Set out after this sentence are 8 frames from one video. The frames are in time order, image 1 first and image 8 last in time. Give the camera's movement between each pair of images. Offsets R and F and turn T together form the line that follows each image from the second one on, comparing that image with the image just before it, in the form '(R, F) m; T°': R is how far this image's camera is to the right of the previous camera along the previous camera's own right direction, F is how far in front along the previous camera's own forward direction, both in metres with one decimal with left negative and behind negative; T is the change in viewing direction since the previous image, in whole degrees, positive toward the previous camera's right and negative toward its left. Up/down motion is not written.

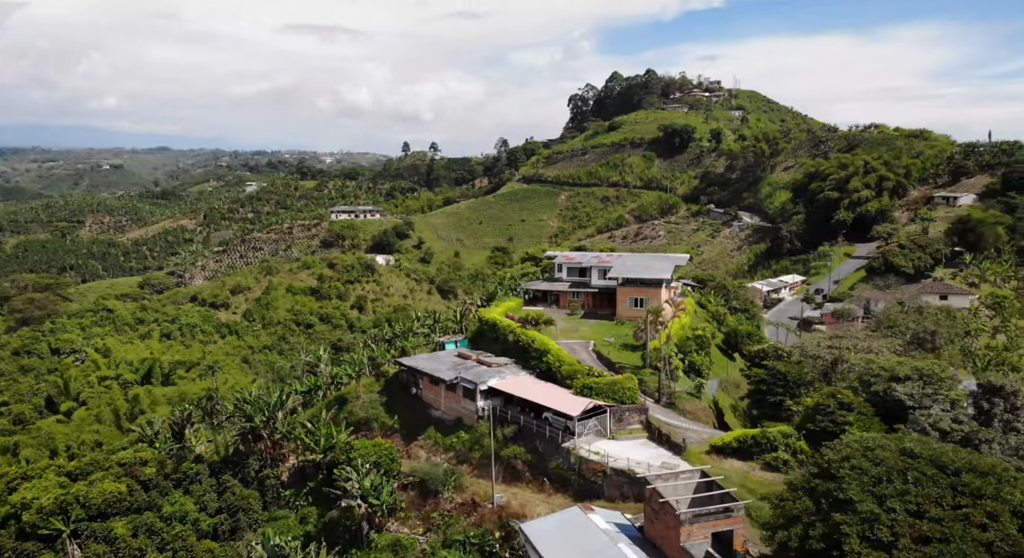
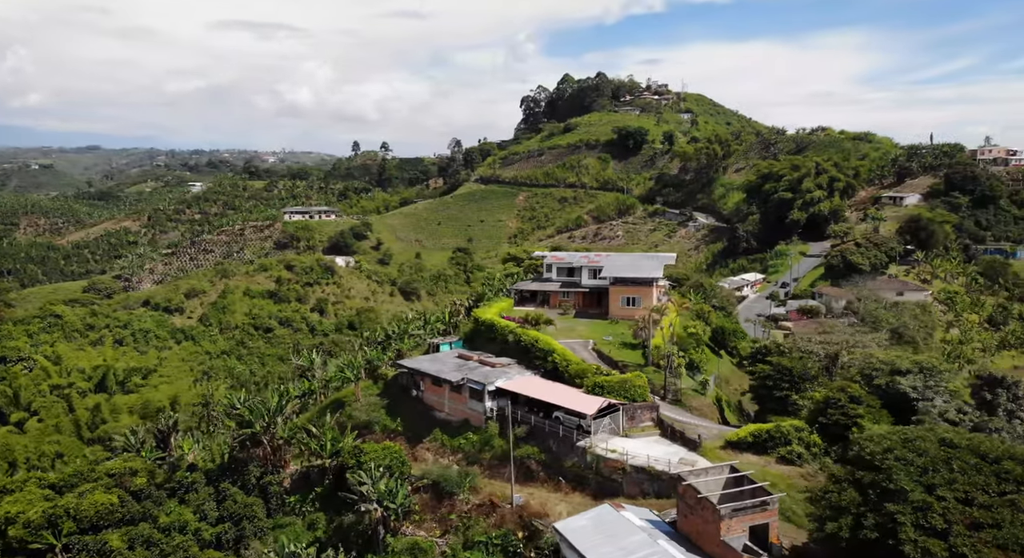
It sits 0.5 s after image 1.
(-2.1, +0.1) m; +4°
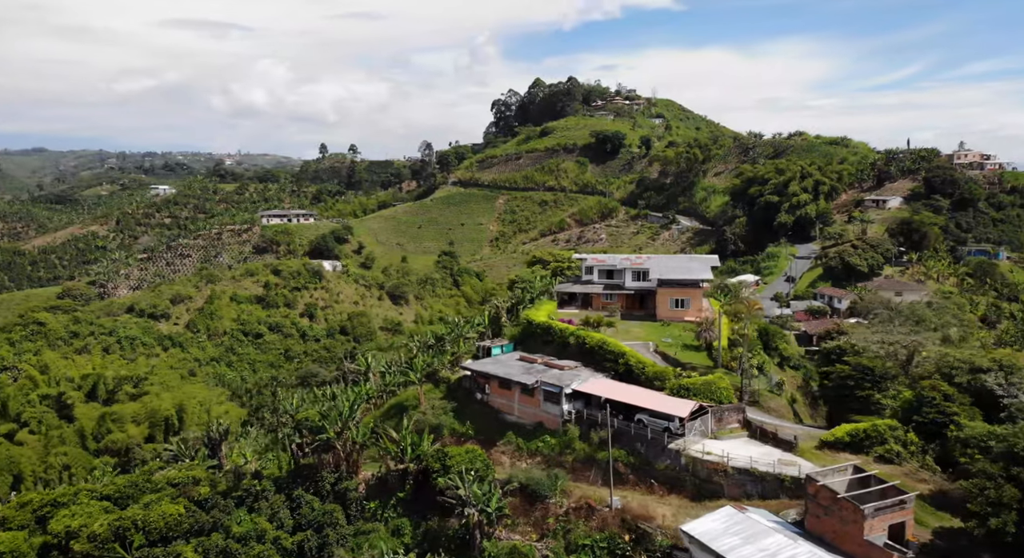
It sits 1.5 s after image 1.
(-4.1, +0.3) m; +3°
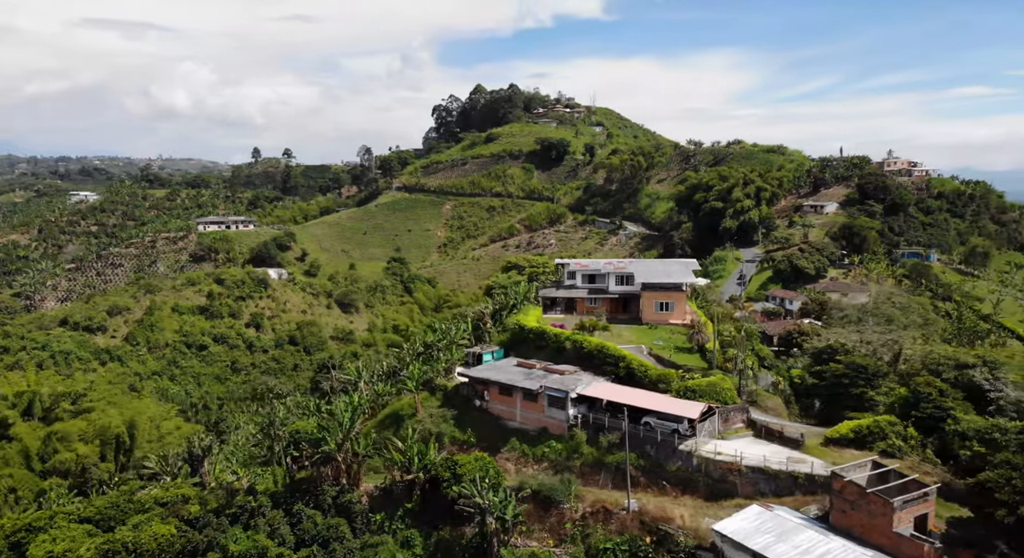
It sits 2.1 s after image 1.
(-2.4, +0.2) m; +5°
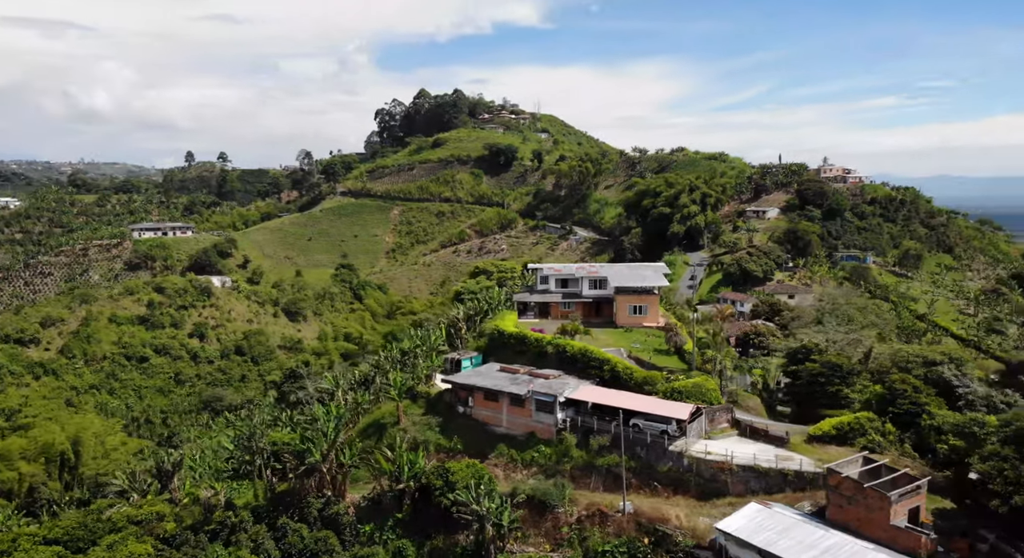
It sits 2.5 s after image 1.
(-1.6, +0.1) m; +5°
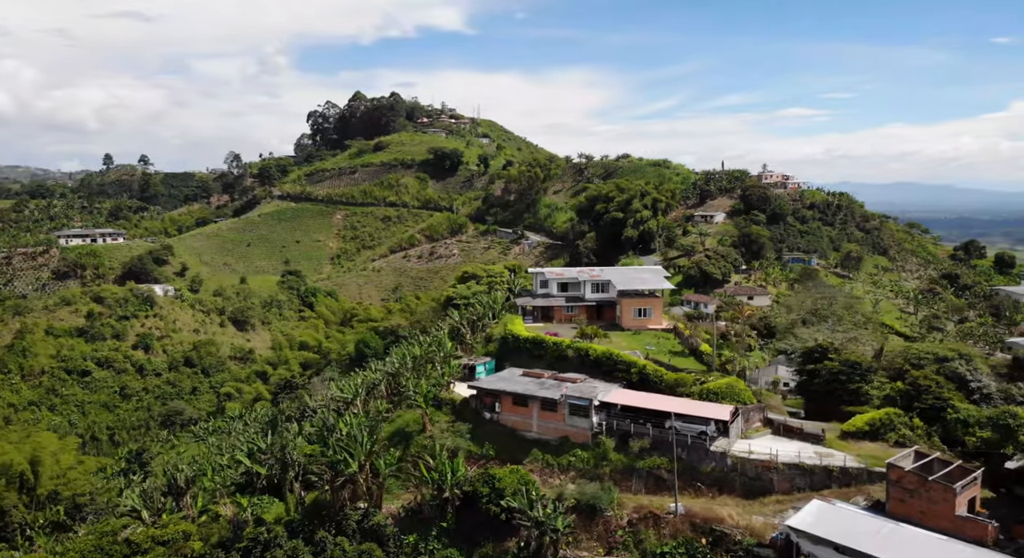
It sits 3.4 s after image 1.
(-3.7, +0.3) m; +5°
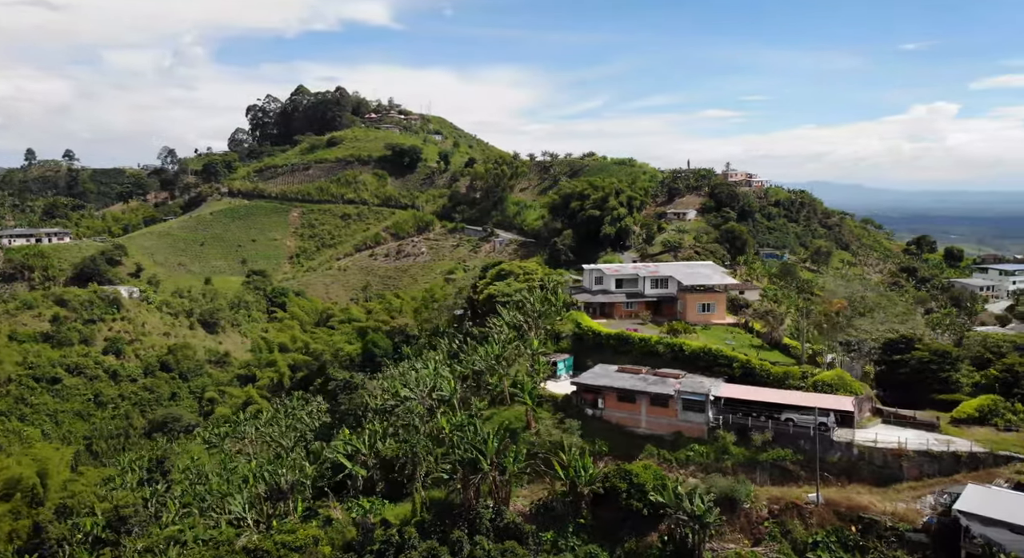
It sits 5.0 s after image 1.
(-6.5, +0.4) m; +5°
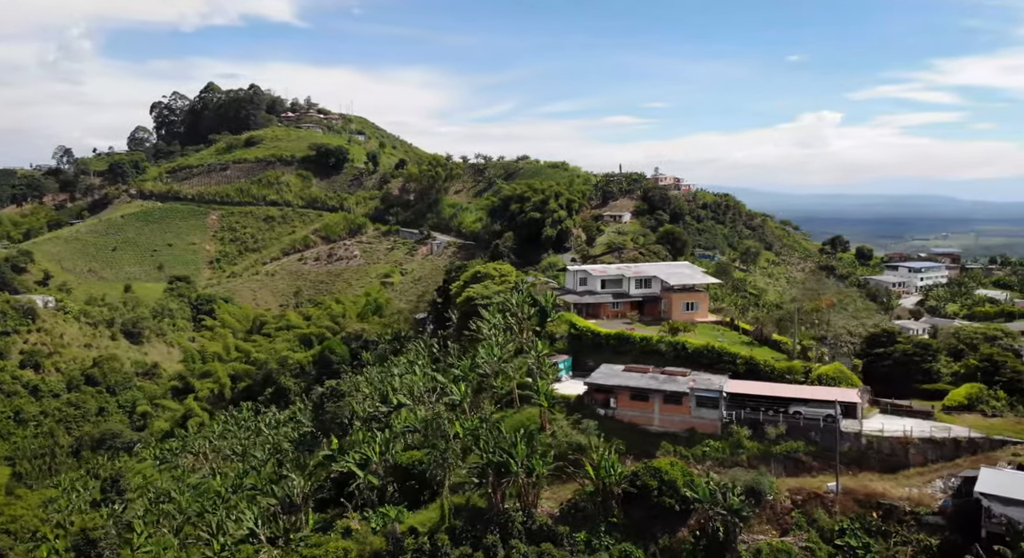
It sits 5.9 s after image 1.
(-3.8, +0.2) m; +6°
